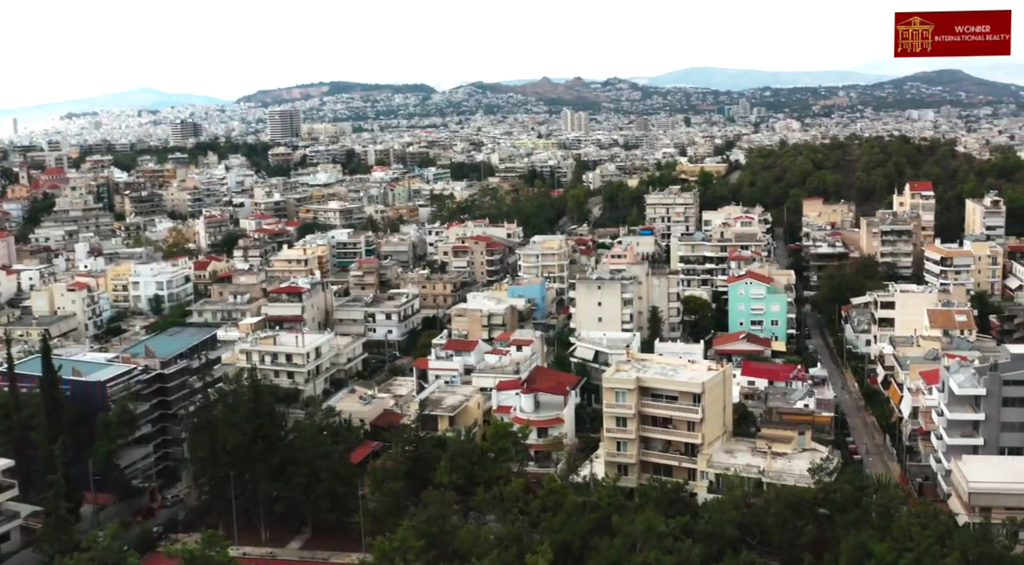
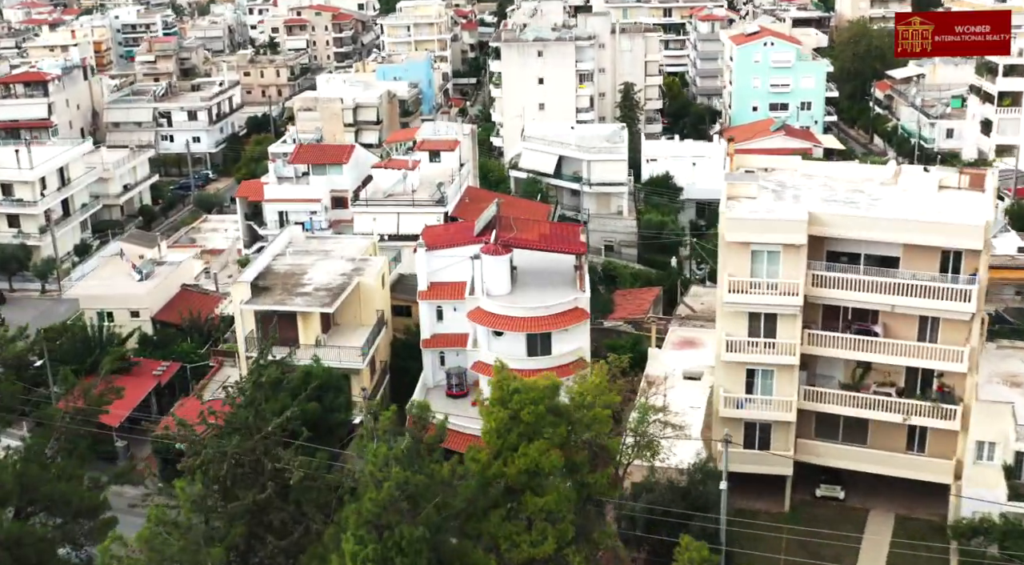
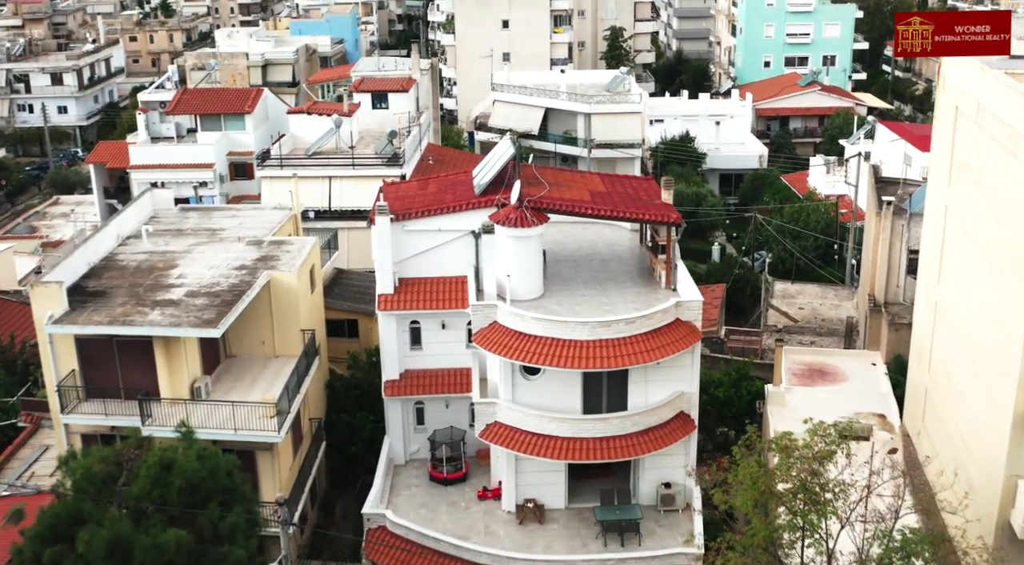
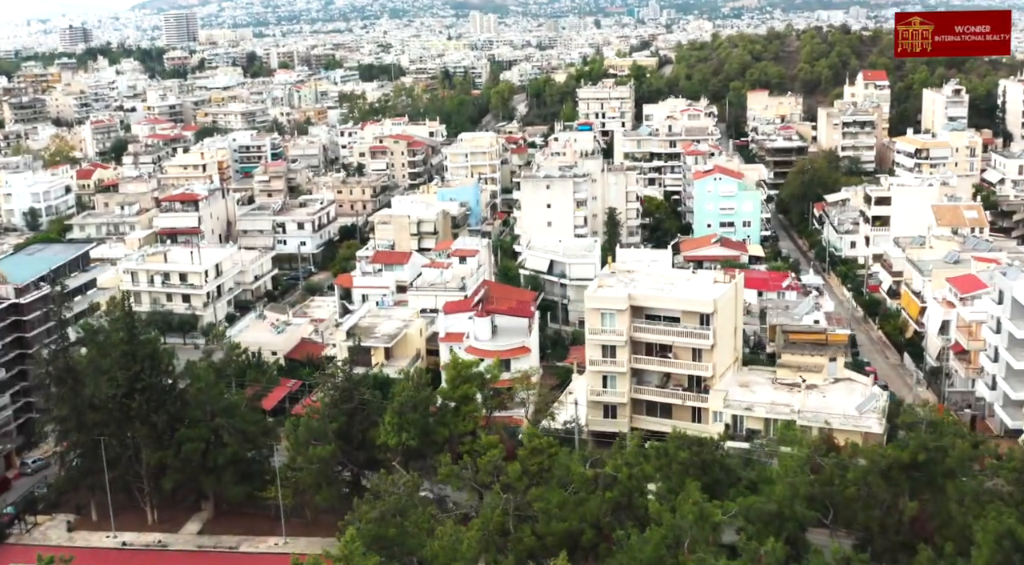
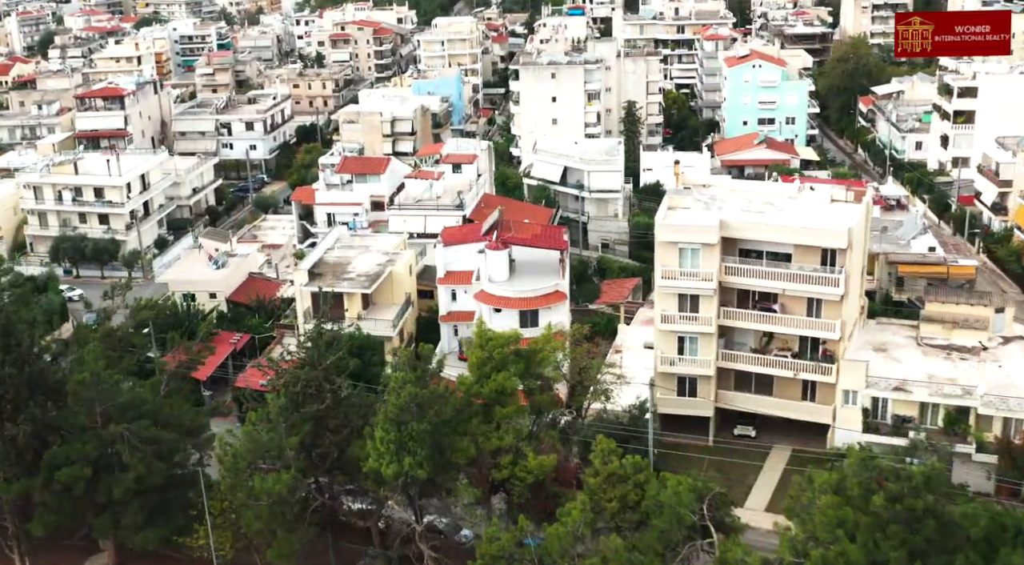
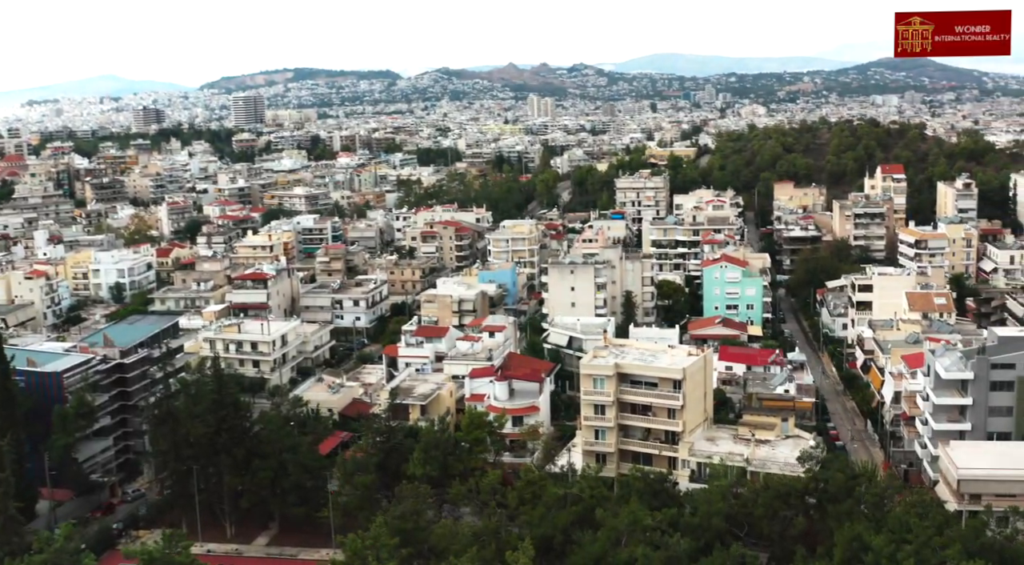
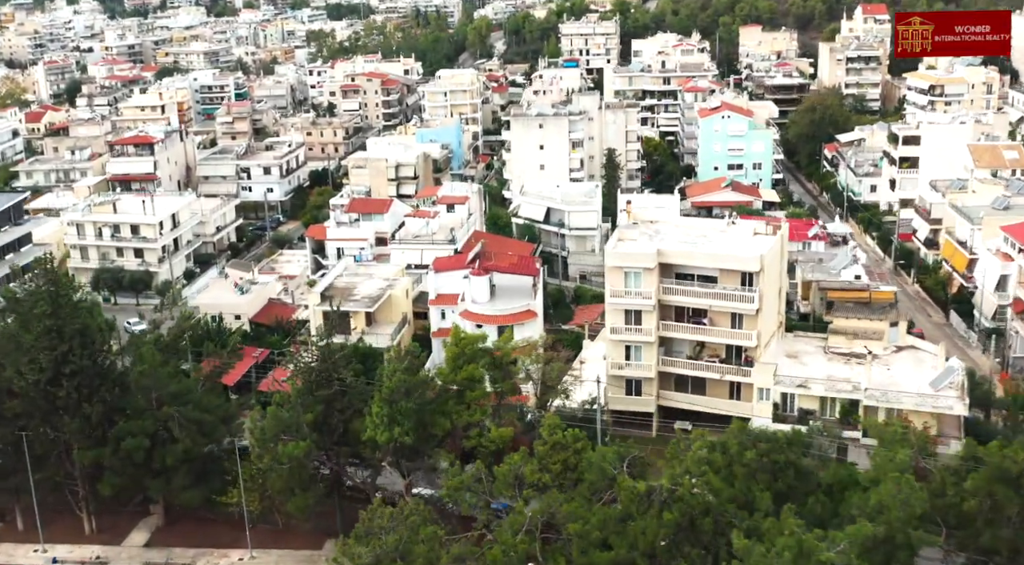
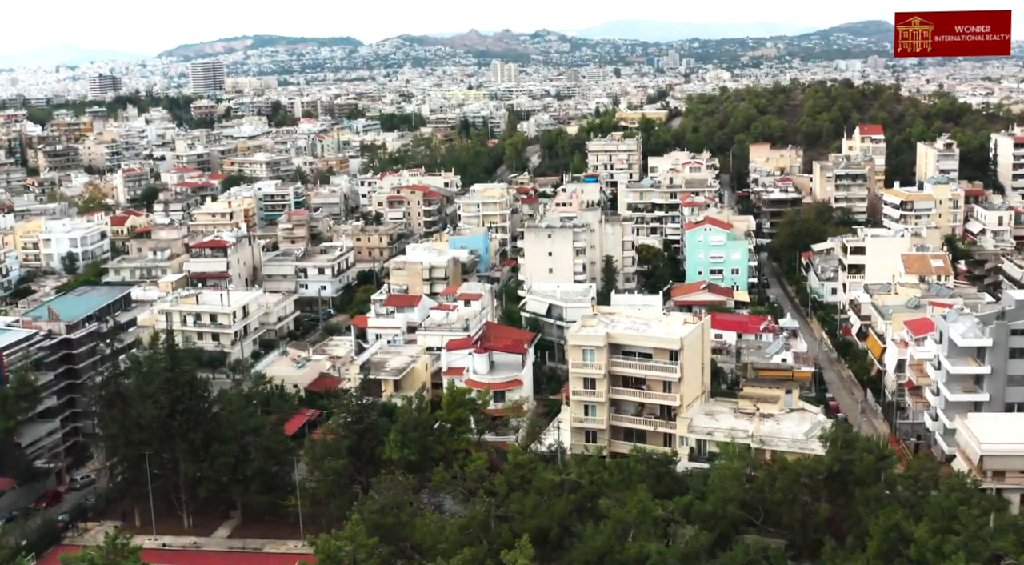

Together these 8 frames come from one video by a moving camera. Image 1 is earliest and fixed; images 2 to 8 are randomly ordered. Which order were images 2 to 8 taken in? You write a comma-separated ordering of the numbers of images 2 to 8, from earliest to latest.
6, 8, 4, 7, 5, 2, 3
